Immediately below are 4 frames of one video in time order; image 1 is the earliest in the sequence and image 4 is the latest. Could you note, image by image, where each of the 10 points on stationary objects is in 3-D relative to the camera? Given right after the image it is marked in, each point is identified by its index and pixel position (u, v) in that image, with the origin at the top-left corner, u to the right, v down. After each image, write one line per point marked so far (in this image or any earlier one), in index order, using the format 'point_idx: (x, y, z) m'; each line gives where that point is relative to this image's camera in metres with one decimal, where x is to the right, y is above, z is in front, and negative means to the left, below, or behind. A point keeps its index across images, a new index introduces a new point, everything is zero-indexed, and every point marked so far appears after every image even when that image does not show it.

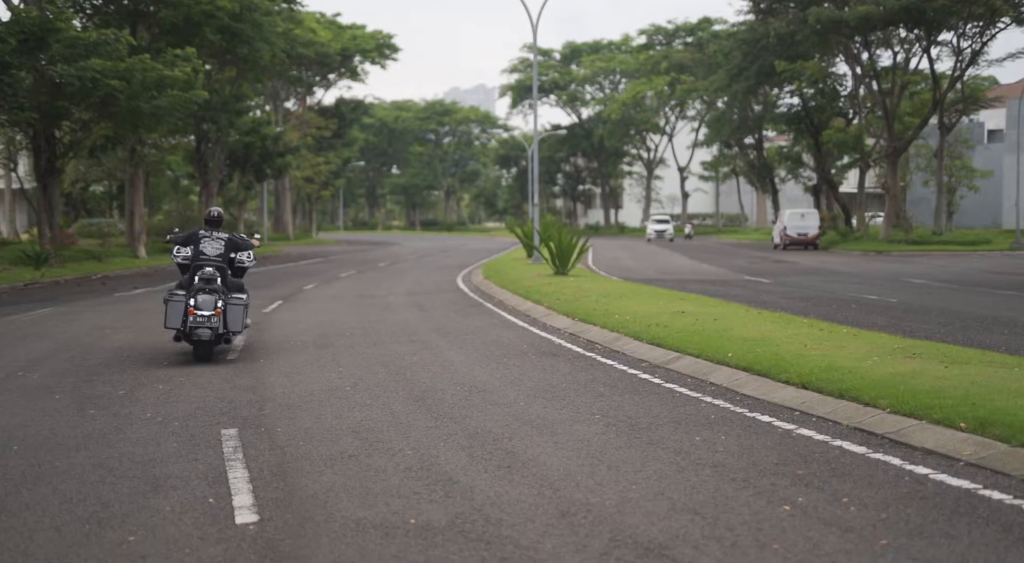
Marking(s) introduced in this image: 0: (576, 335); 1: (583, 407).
0: (+0.8, -0.7, +13.1) m
1: (+0.6, -1.0, +8.5) m
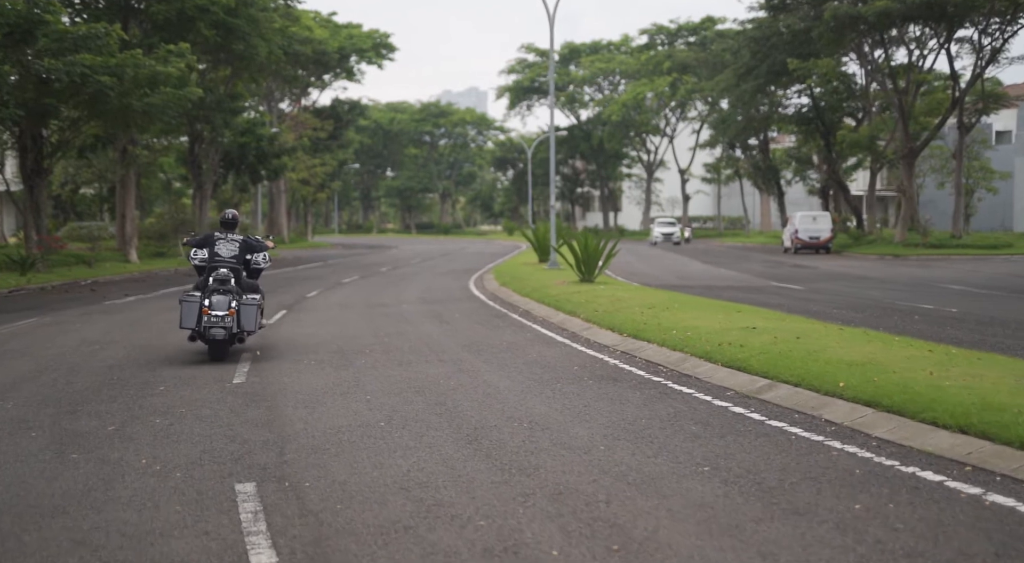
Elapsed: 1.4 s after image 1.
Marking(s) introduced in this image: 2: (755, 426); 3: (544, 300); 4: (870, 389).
0: (+1.3, -0.8, +11.5) m
1: (+1.1, -1.2, +6.9) m
2: (+1.8, -1.1, +7.5) m
3: (+0.6, -0.3, +18.6) m
4: (+2.8, -0.8, +7.8) m
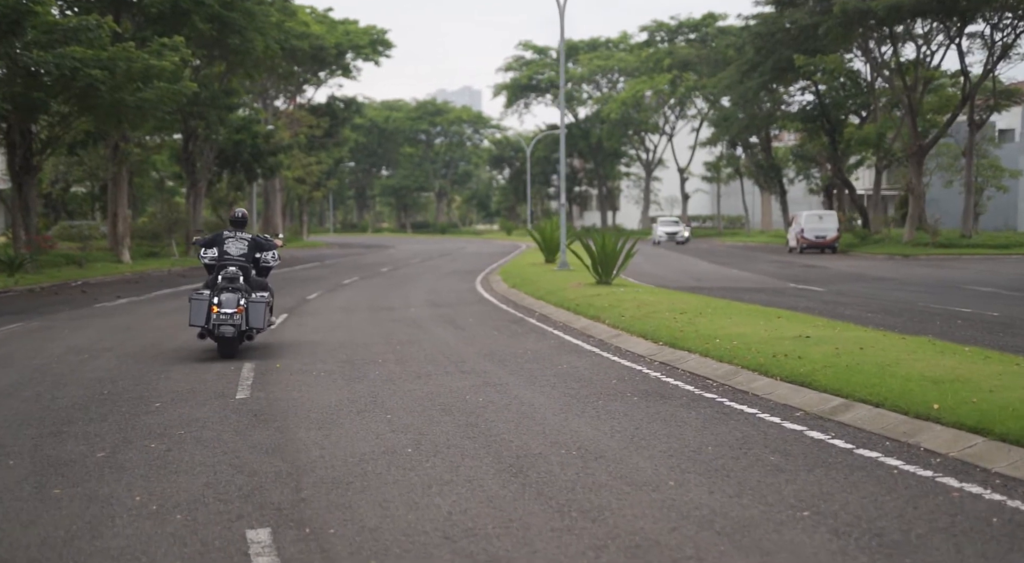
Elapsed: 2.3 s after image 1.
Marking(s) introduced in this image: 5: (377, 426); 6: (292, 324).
0: (+1.7, -0.9, +10.5) m
1: (+1.5, -1.2, +5.8) m
2: (+2.1, -1.1, +6.5) m
3: (+0.9, -0.4, +17.6) m
4: (+3.1, -0.9, +6.8) m
5: (-1.1, -1.2, +8.4) m
6: (-3.8, -0.7, +17.4) m
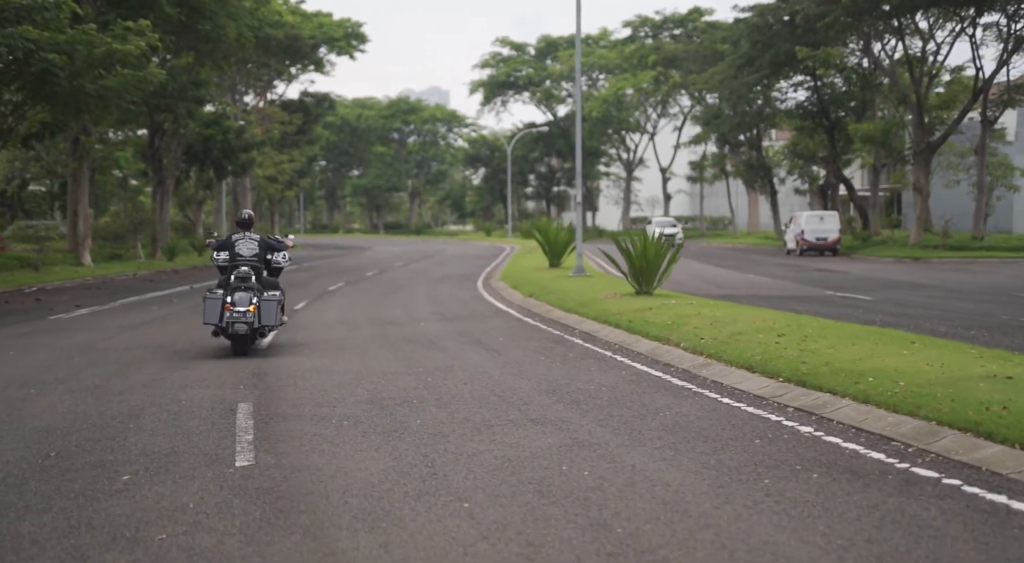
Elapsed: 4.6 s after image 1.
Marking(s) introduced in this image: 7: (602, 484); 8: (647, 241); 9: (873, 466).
0: (+2.4, -1.1, +7.8) m
1: (+2.4, -1.4, +3.2) m
2: (+3.0, -1.3, +3.8) m
3: (+1.4, -0.5, +14.9) m
4: (+3.9, -1.0, +4.2) m
5: (-0.3, -1.3, +5.6) m
6: (-3.3, -0.9, +14.5) m
7: (+0.5, -1.3, +6.5) m
8: (+2.3, +0.7, +17.9) m
9: (+2.2, -1.2, +6.5) m
